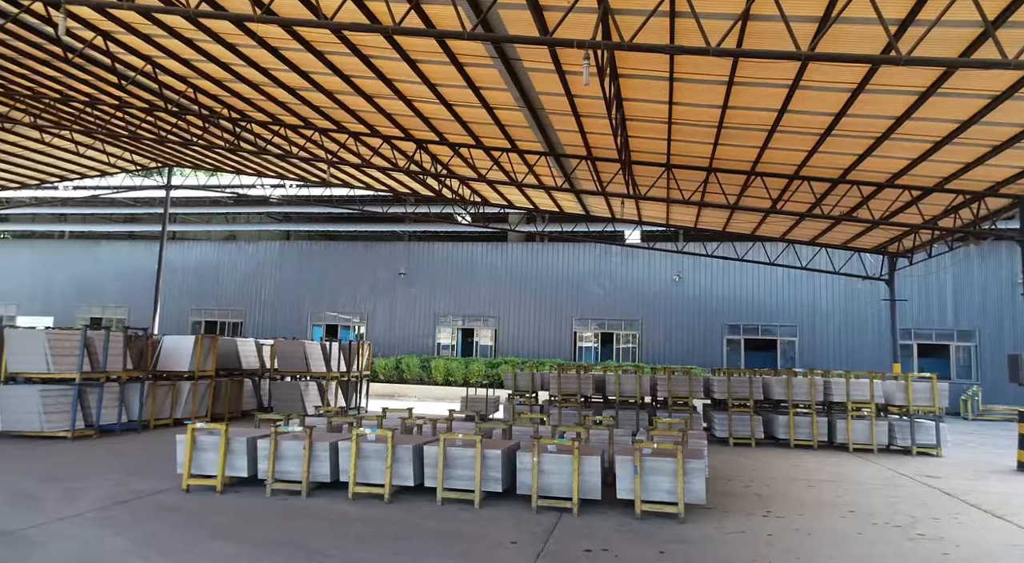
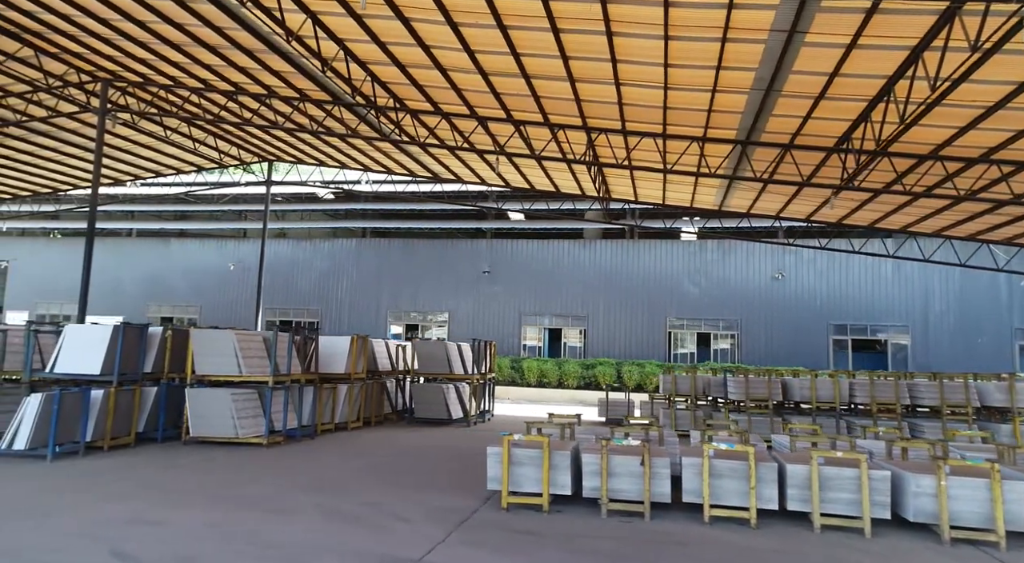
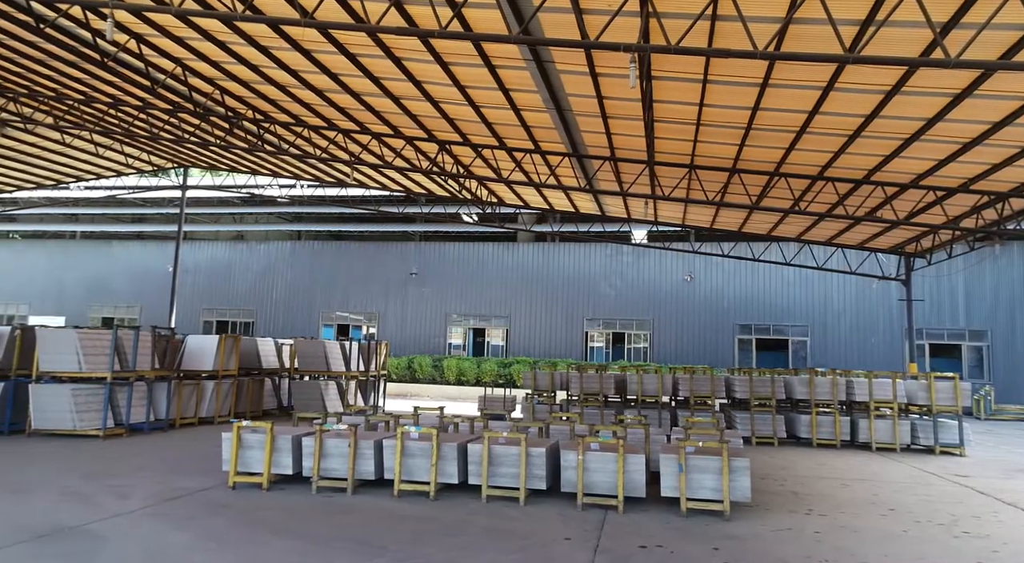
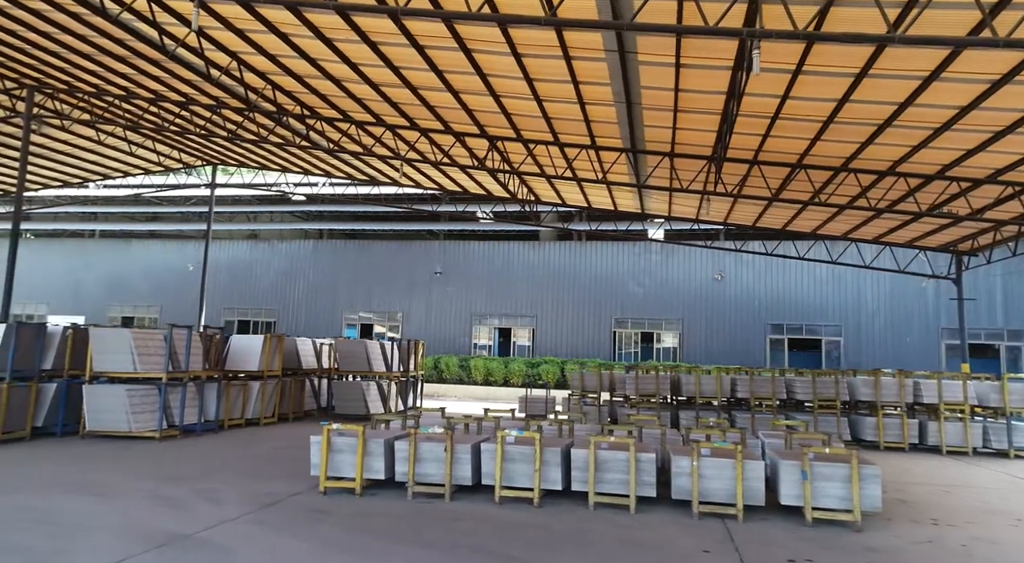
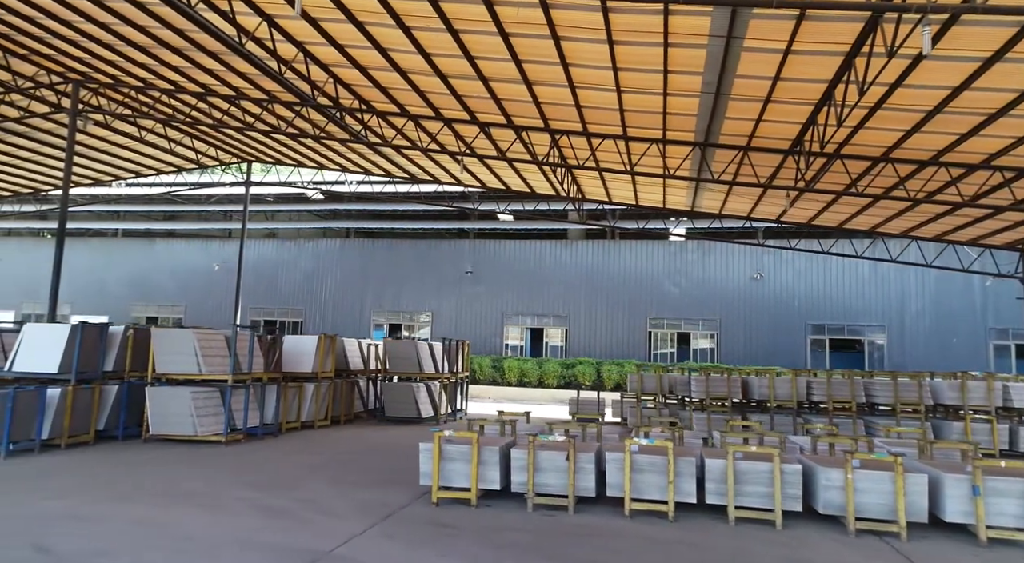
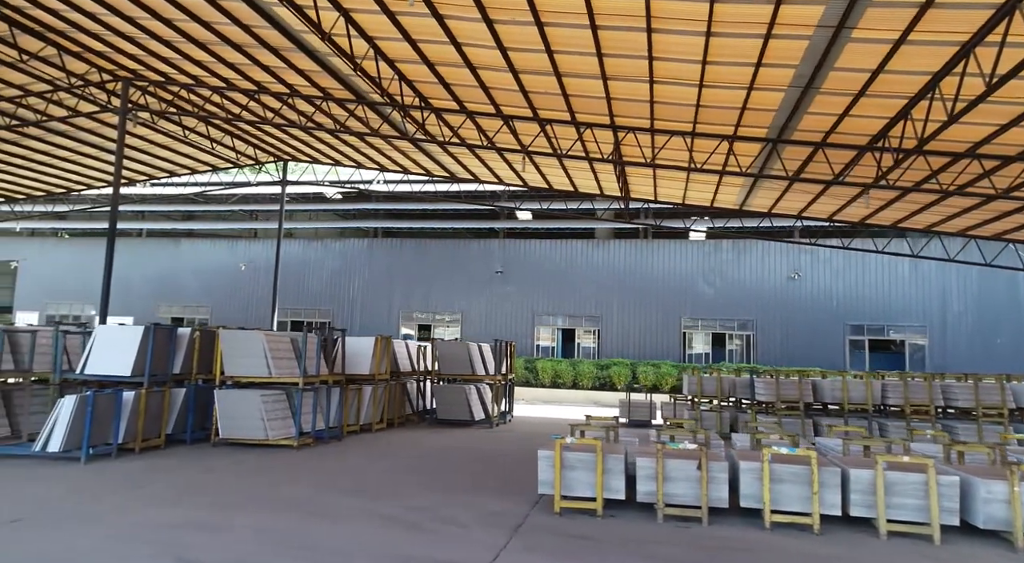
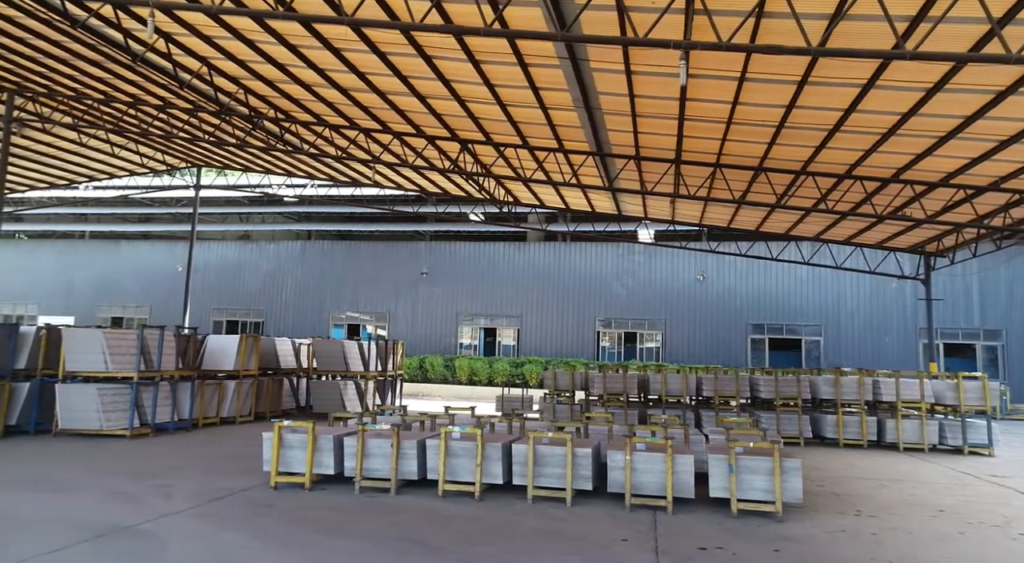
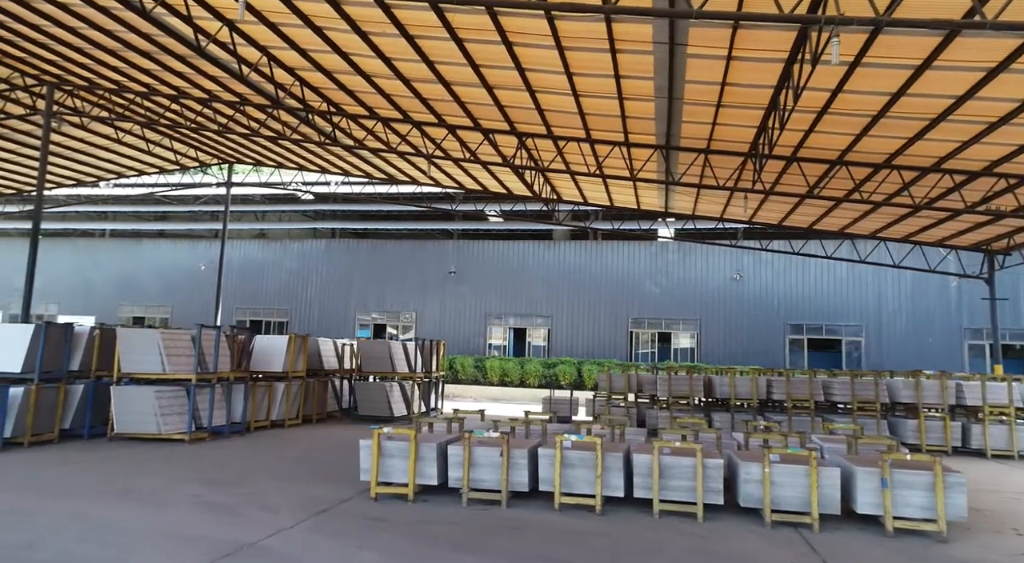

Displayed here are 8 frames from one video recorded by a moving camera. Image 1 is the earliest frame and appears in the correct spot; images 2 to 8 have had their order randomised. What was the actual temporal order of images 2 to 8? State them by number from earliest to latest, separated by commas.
3, 7, 4, 8, 5, 2, 6
